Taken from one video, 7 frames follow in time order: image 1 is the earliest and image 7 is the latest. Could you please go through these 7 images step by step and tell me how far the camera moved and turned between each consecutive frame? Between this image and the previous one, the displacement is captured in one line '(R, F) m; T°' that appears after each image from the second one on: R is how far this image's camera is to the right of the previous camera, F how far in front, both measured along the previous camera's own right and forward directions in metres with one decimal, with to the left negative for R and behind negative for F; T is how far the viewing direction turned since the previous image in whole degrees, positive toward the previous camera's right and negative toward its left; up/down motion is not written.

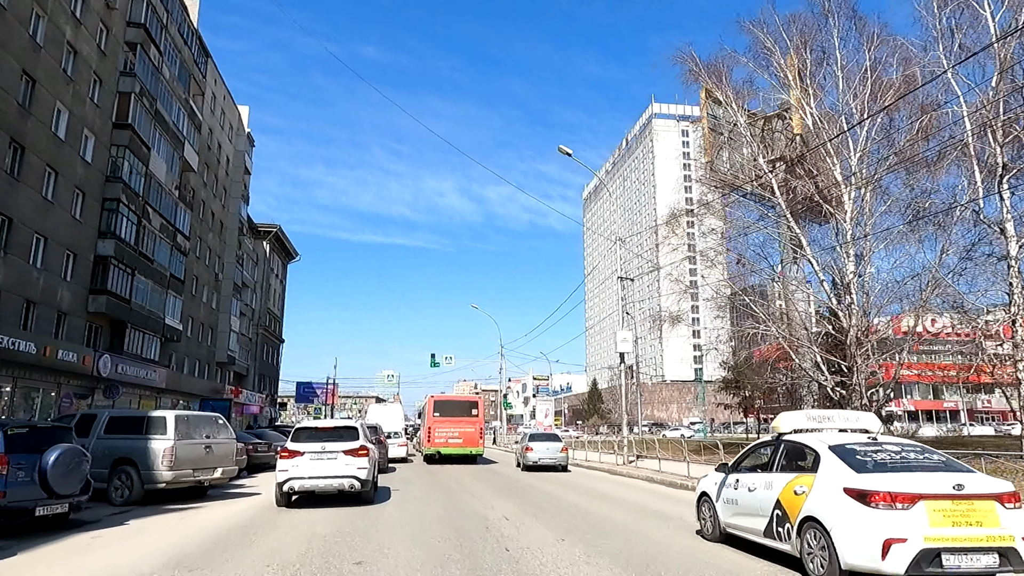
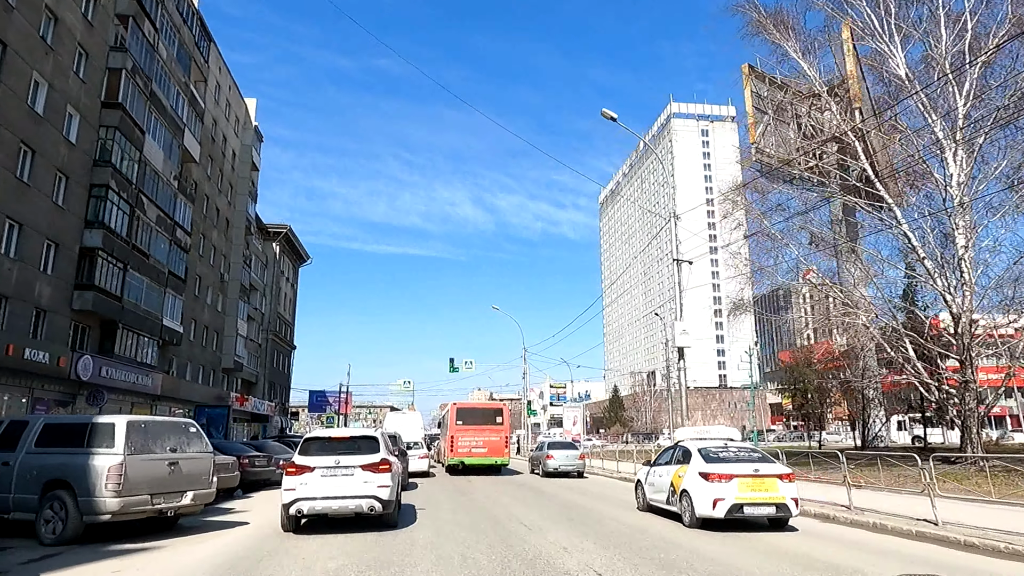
(-0.8, +3.3) m; -1°
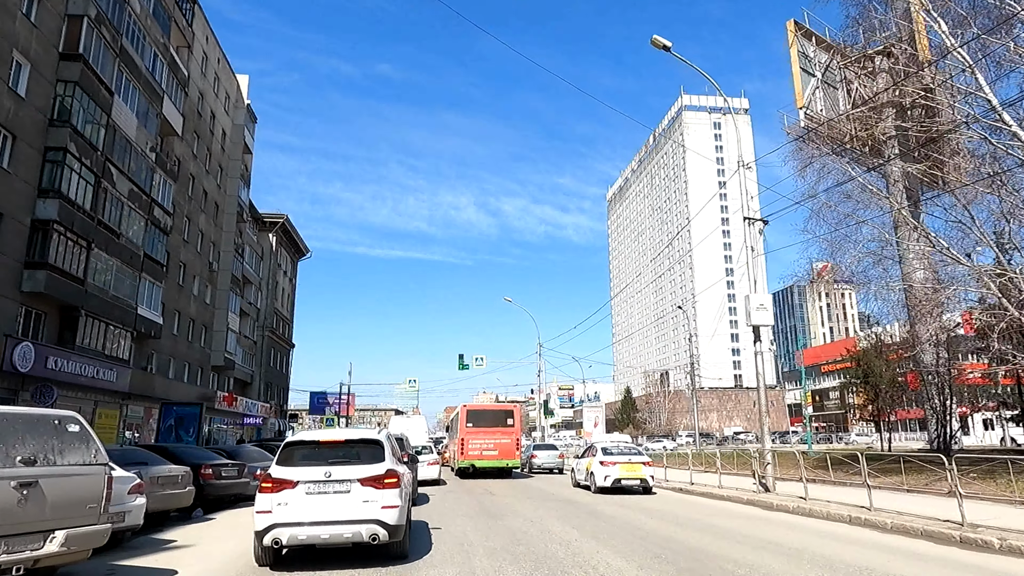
(-0.7, +4.0) m; 0°
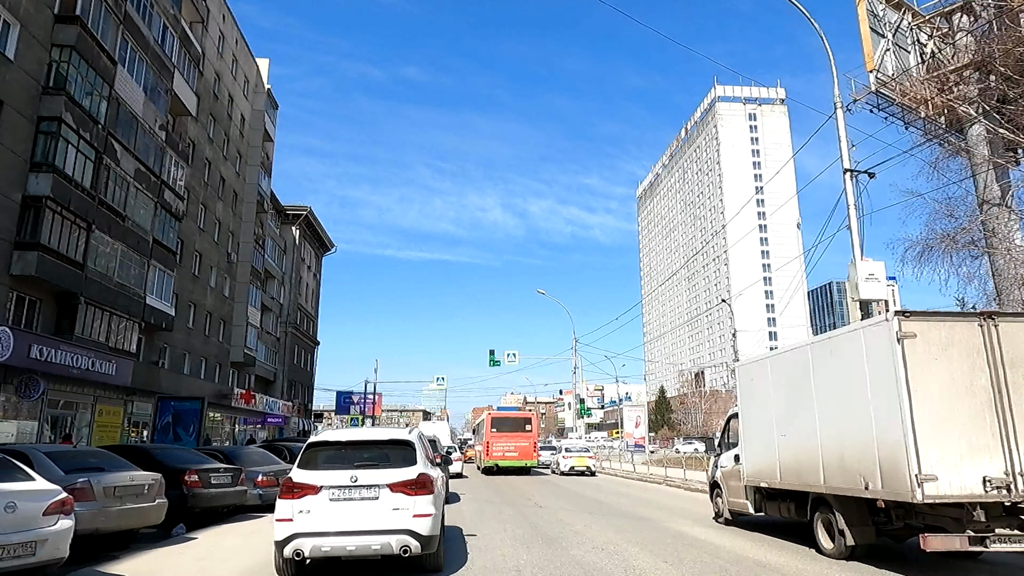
(-0.5, +2.8) m; -2°
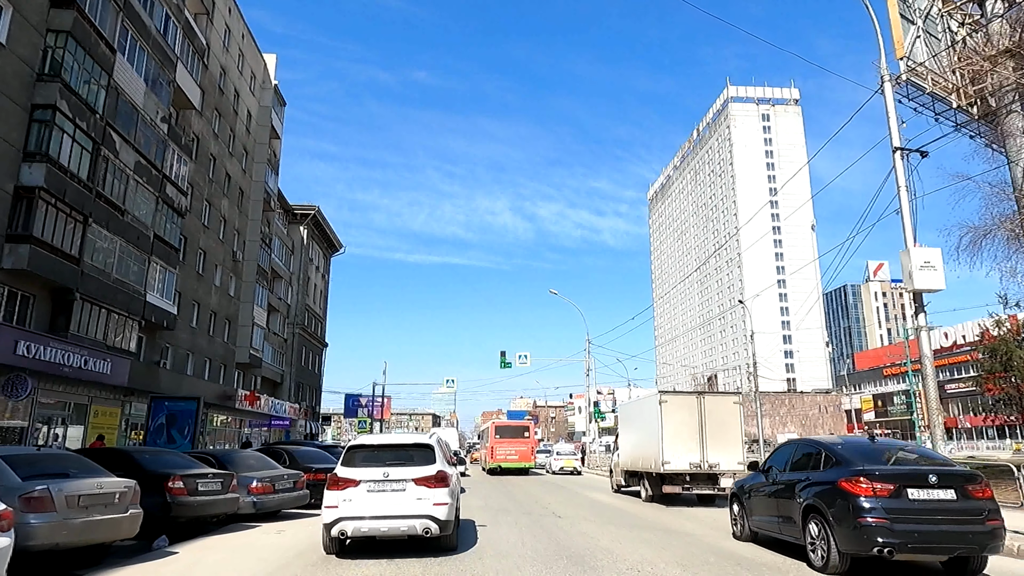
(-0.1, +1.1) m; -1°
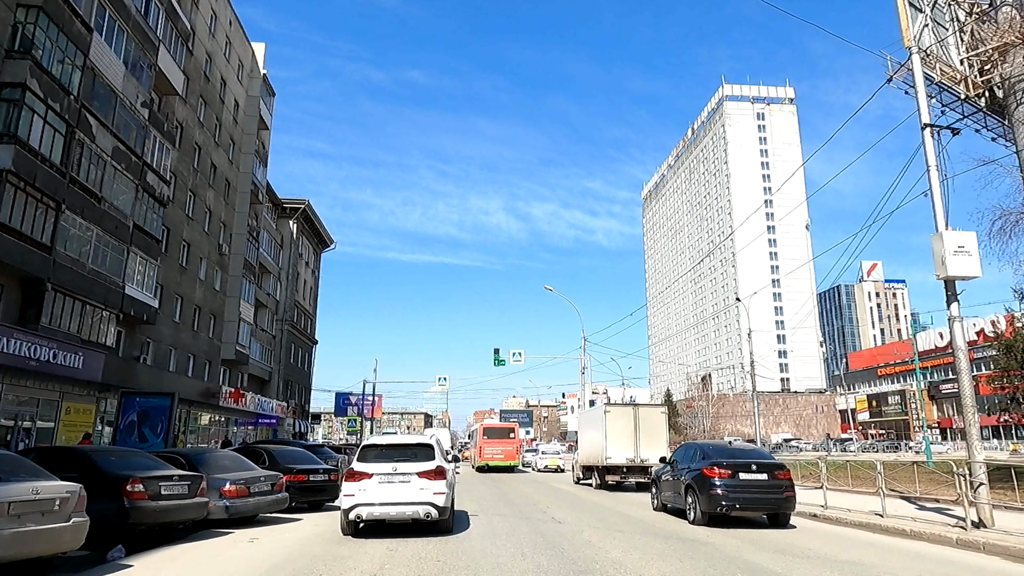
(-0.1, +1.0) m; +1°
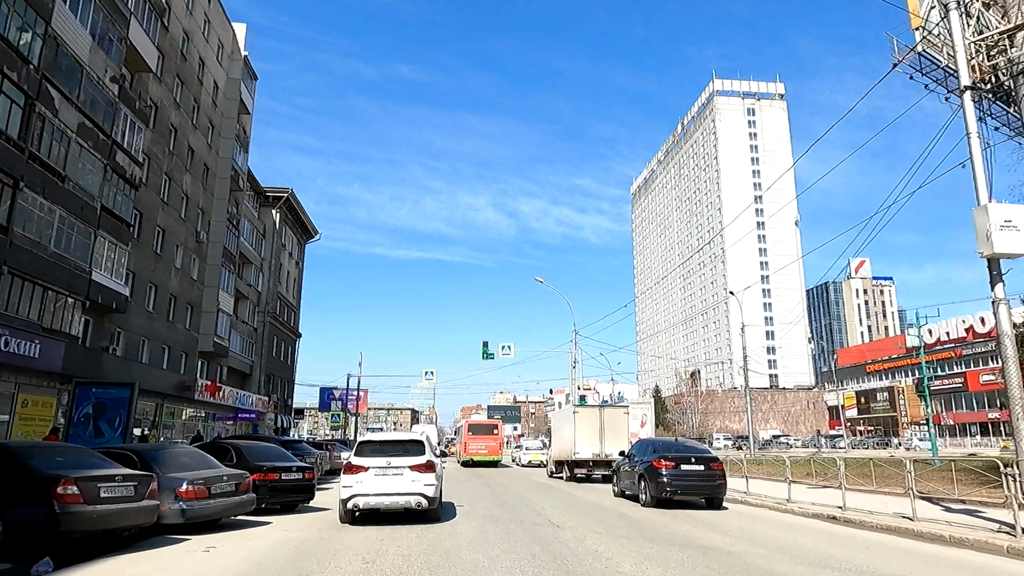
(-0.1, +1.2) m; +1°
